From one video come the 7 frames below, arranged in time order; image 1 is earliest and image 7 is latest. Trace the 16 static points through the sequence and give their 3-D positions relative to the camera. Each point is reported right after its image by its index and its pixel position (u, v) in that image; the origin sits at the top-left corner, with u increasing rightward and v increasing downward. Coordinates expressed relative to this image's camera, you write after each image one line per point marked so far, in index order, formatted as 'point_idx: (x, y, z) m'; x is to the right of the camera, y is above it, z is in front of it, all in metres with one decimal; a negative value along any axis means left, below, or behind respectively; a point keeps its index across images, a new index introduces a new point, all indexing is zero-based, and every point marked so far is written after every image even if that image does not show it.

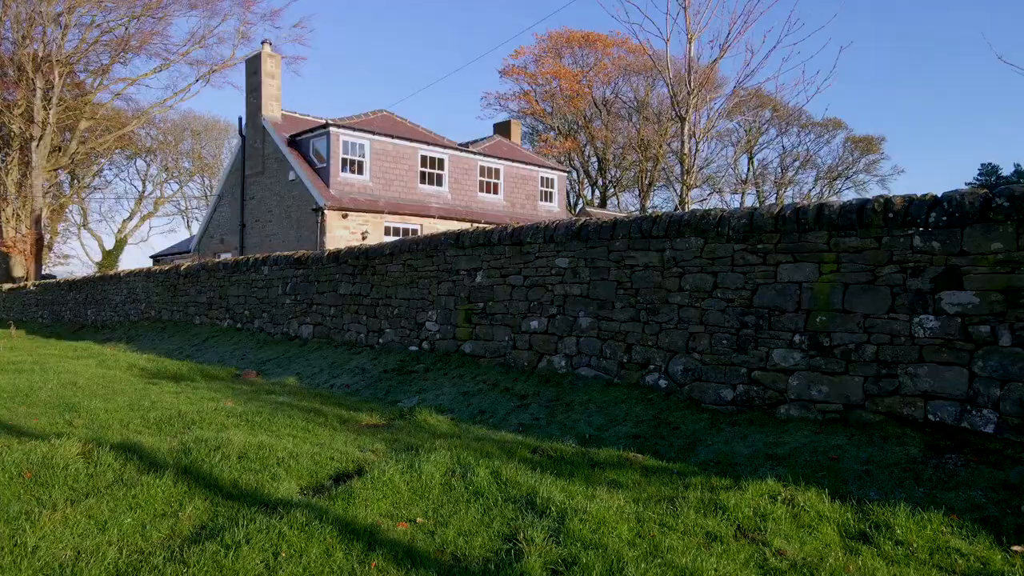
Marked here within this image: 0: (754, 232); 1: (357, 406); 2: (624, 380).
0: (+3.1, +0.7, +5.5) m
1: (-2.5, -1.9, +7.0) m
2: (+1.6, -1.3, +6.2) m
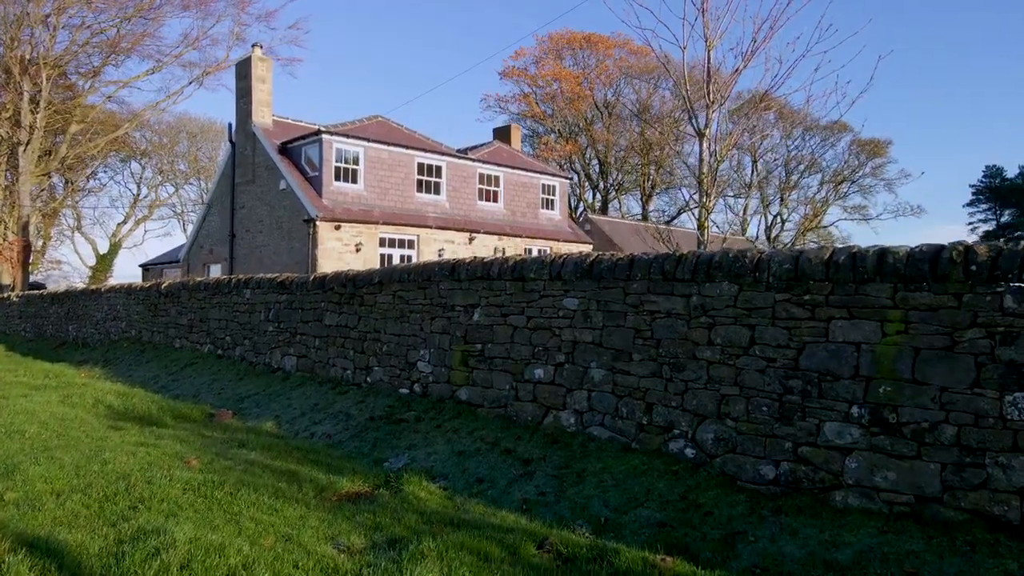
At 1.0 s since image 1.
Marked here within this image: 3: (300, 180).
0: (+3.1, +0.1, +4.6) m
1: (-2.5, -2.5, +6.1) m
2: (+1.6, -2.0, +5.4) m
3: (-9.5, +4.8, +19.2) m
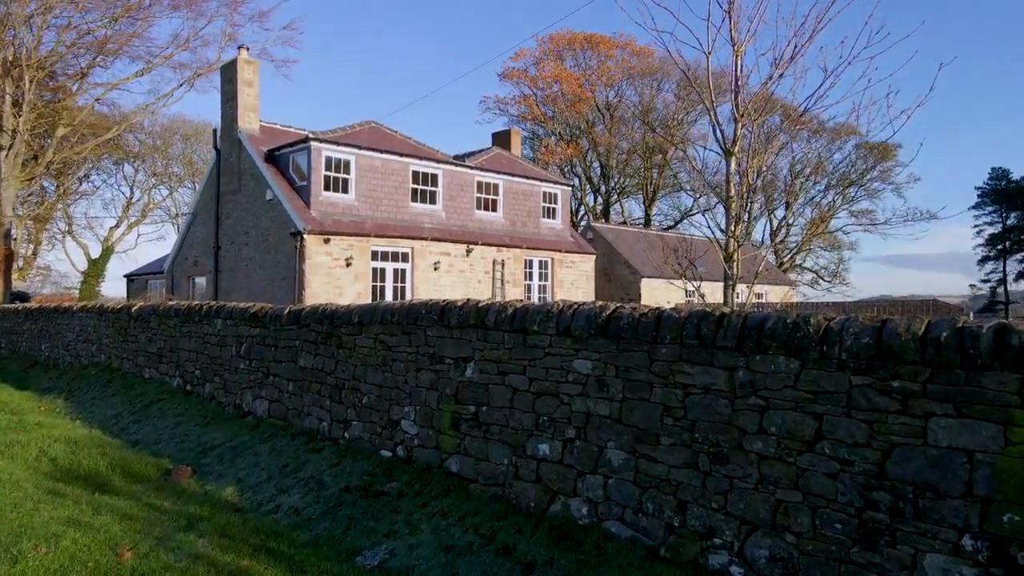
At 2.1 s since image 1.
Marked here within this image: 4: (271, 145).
0: (+3.1, -0.6, +3.6) m
1: (-2.5, -3.2, +5.0) m
2: (+1.6, -2.7, +4.3) m
3: (-9.5, +4.1, +18.1) m
4: (-11.0, +6.5, +19.6) m
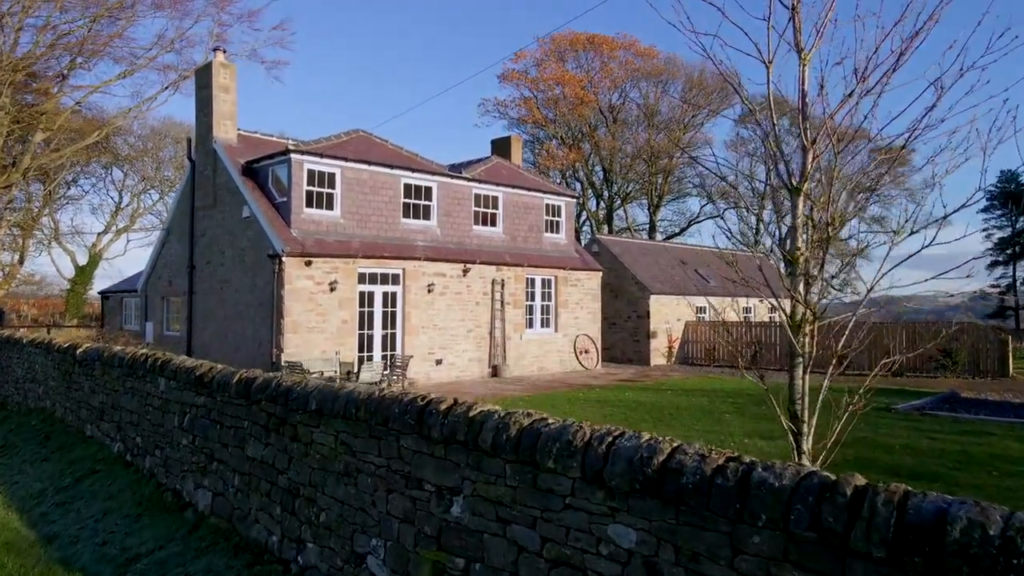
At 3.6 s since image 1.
0: (+3.1, -1.6, +1.9) m
1: (-2.5, -4.3, +3.4) m
2: (+1.7, -3.7, +2.7) m
3: (-9.5, +3.1, +16.5) m
4: (-11.0, +5.5, +17.9) m
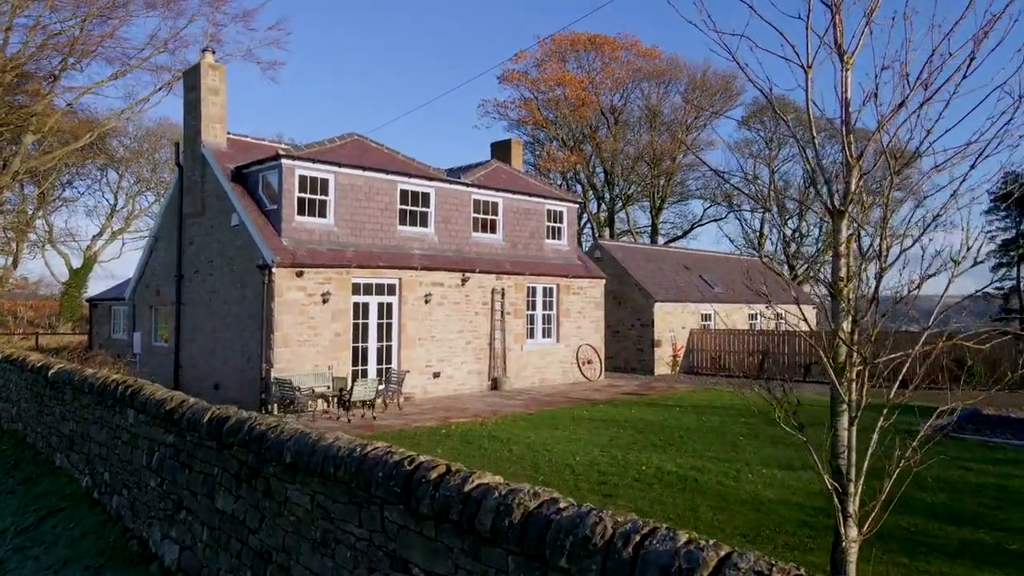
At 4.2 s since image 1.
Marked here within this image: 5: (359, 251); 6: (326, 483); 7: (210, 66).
0: (+3.2, -2.0, +1.2) m
1: (-2.4, -4.7, +2.7) m
2: (+1.7, -4.1, +2.0) m
3: (-9.4, +2.7, +15.8) m
4: (-11.0, +5.0, +17.2) m
5: (-5.9, +1.4, +16.6) m
6: (-2.0, -2.1, +4.5) m
7: (-12.3, +9.1, +17.5) m
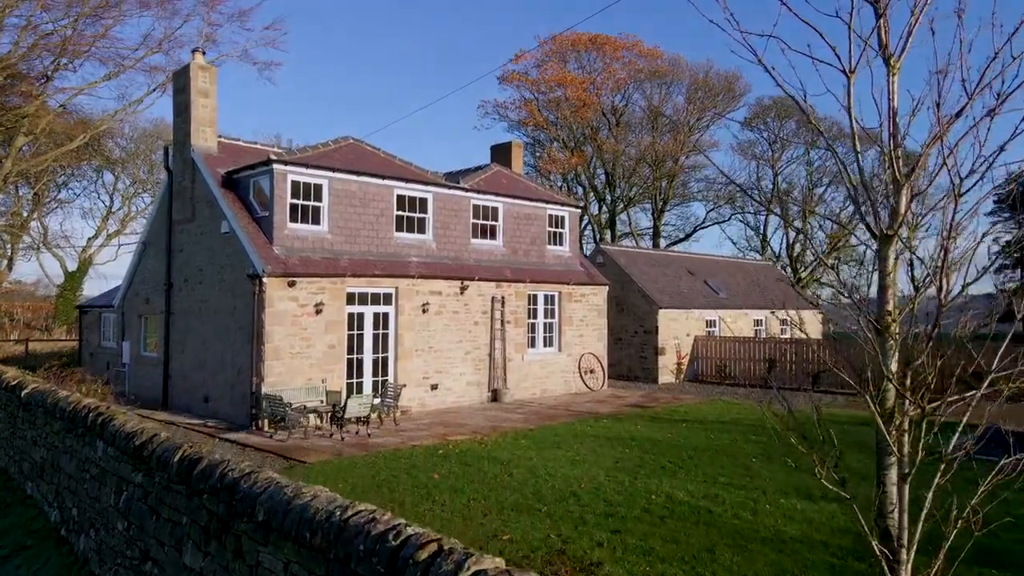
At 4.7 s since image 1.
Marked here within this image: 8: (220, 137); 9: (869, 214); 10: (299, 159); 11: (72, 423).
0: (+3.2, -2.4, +0.6) m
1: (-2.4, -5.0, +2.1) m
2: (+1.7, -4.4, +1.4) m
3: (-9.4, +2.3, +15.2) m
4: (-11.0, +4.7, +16.6) m
5: (-5.9, +1.1, +16.0) m
6: (-1.9, -2.4, +3.9) m
7: (-12.3, +8.7, +16.9) m
8: (-11.9, +6.2, +17.5) m
9: (+3.9, +0.8, +4.8) m
10: (-7.6, +4.6, +15.4) m
11: (-8.1, -2.5, +7.9) m
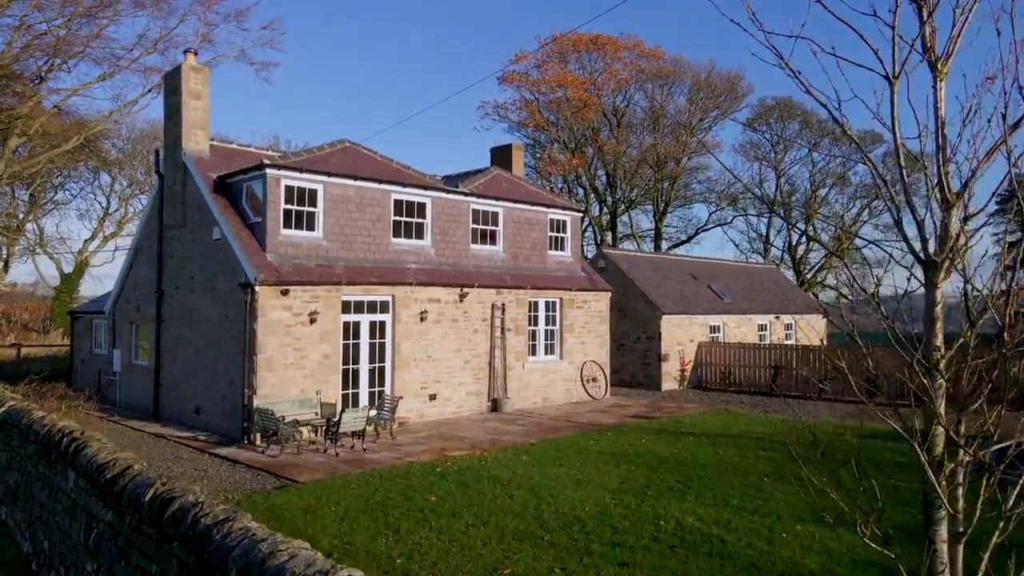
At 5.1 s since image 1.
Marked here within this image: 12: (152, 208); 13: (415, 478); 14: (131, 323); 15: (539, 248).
0: (+3.2, -2.7, +0.2) m
1: (-2.4, -5.3, +1.6) m
2: (+1.7, -4.7, +0.9) m
3: (-9.4, +2.0, +14.7) m
4: (-10.9, +4.4, +16.2) m
5: (-5.9, +0.8, +15.5) m
6: (-1.9, -2.7, +3.5) m
7: (-12.3, +8.4, +16.5) m
8: (-11.9, +5.9, +17.1) m
9: (+3.9, +0.6, +4.3) m
10: (-7.6, +4.3, +14.9) m
11: (-8.1, -2.8, +7.4) m
12: (-14.6, +3.3, +17.5) m
13: (-2.4, -4.8, +10.8) m
14: (-16.2, -1.5, +18.4) m
15: (+1.2, +1.8, +20.0) m
